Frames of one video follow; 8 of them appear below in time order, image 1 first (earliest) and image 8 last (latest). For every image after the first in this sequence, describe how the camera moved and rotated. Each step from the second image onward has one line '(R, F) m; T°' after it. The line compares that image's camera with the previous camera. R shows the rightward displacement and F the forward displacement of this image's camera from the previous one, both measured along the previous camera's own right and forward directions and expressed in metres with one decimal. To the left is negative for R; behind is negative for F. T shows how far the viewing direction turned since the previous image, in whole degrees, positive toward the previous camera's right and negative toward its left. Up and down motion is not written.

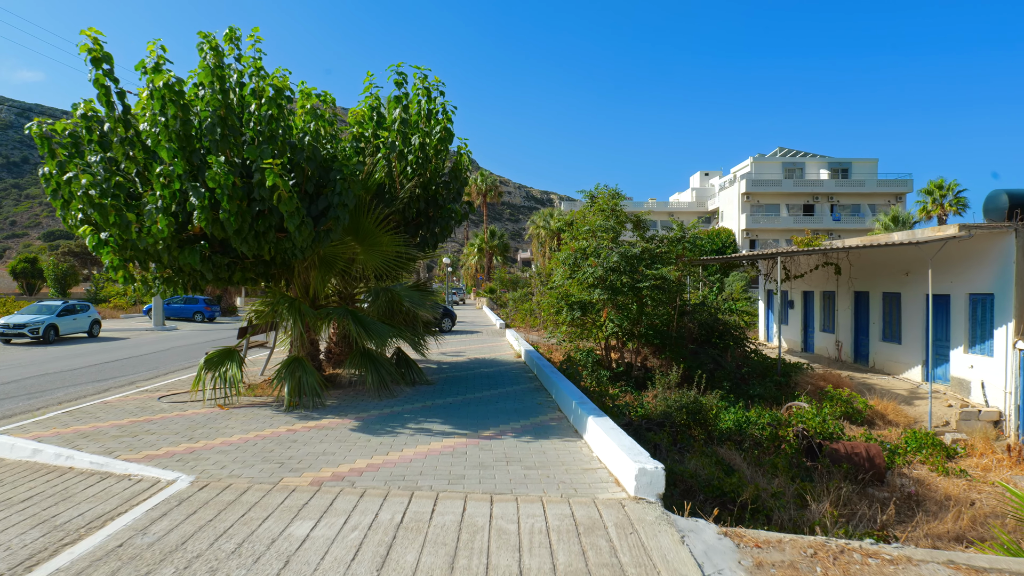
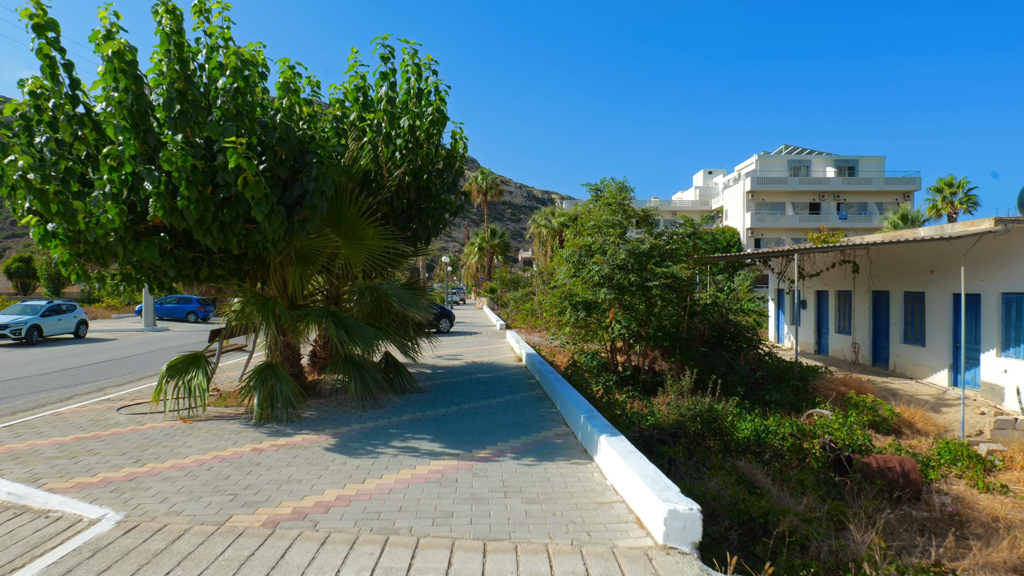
(0.0, +0.8) m; 0°
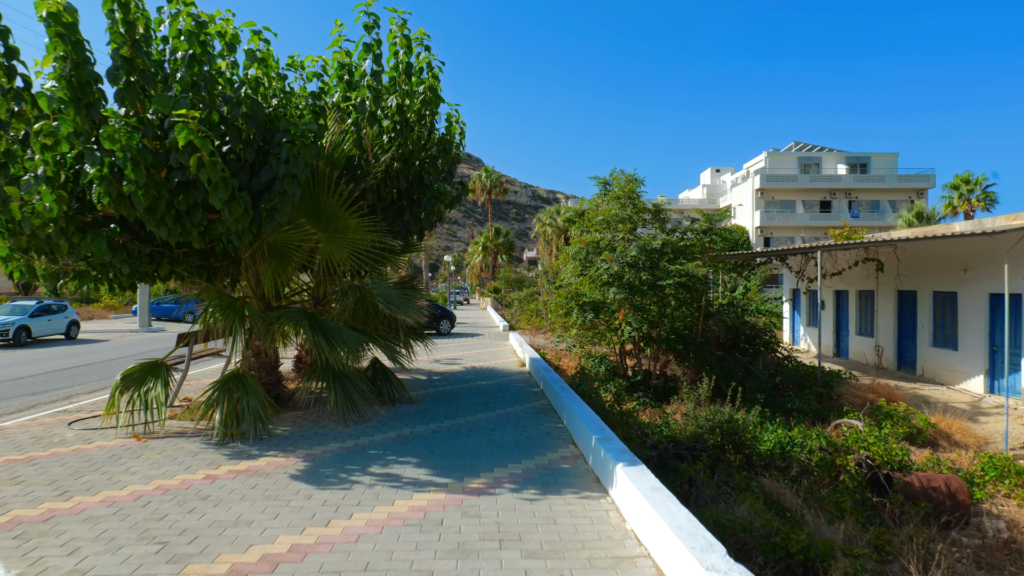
(0.0, +0.8) m; 0°
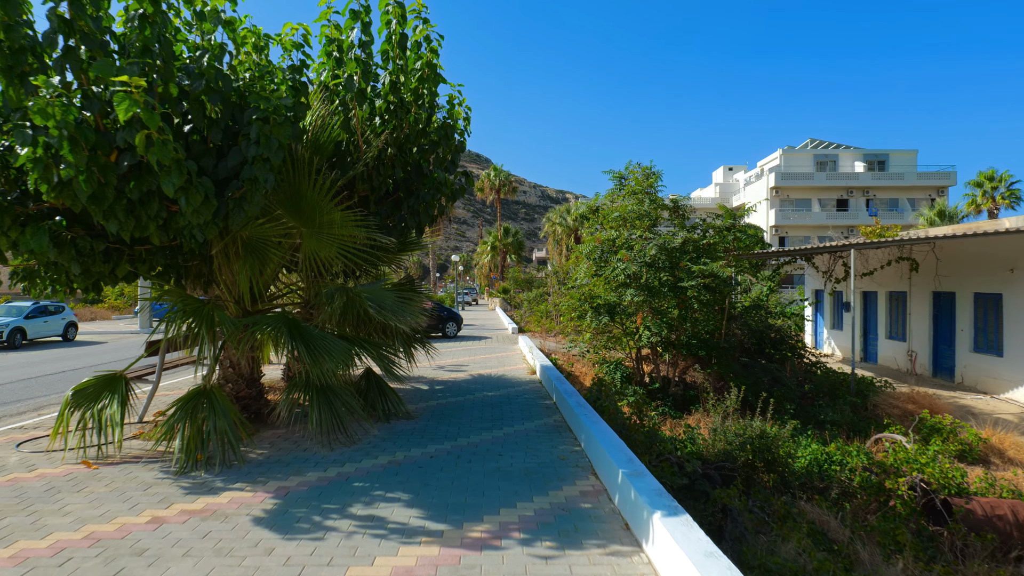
(0.0, +0.8) m; -1°
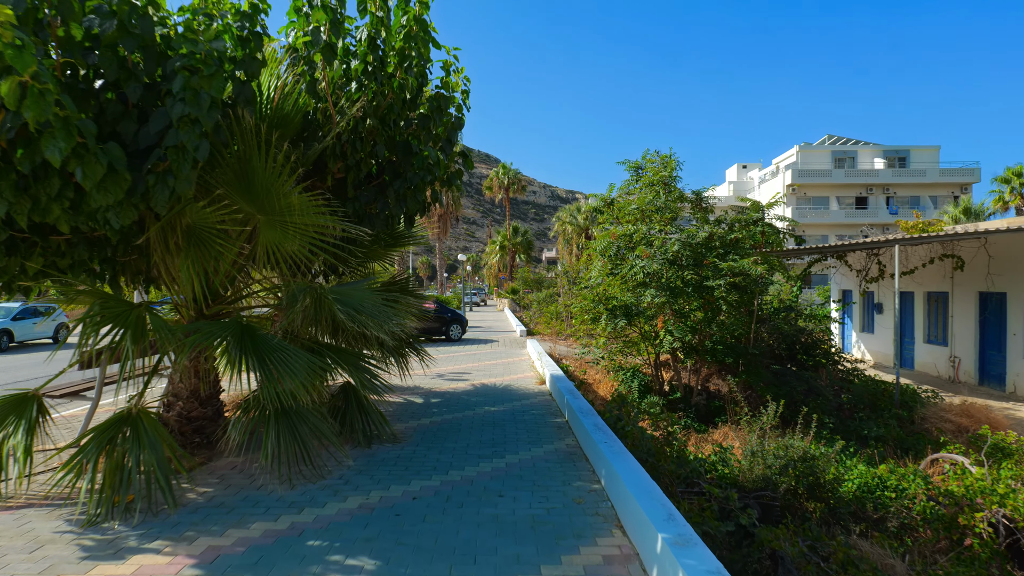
(0.0, +1.0) m; -1°
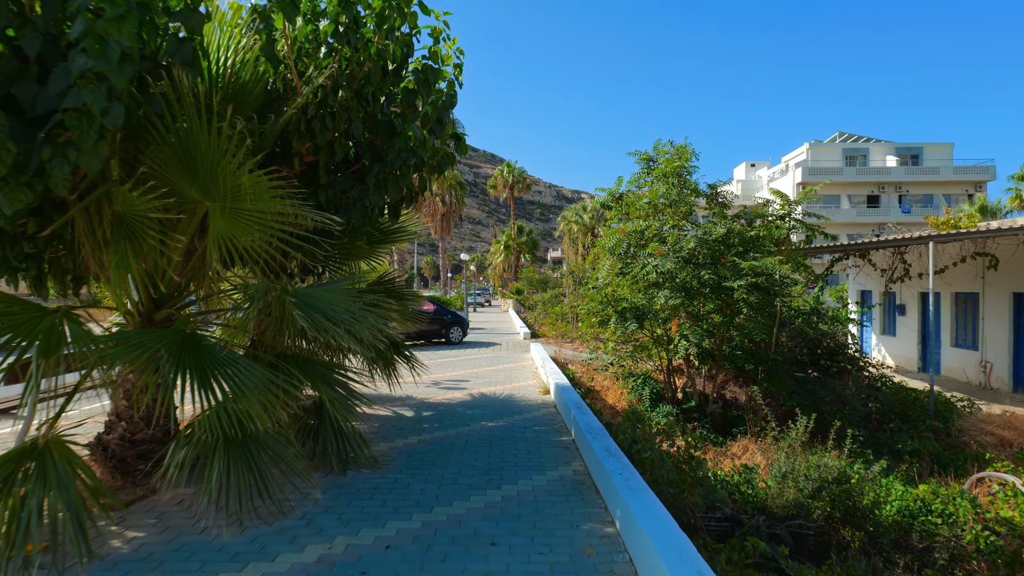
(+0.1, +0.7) m; 0°
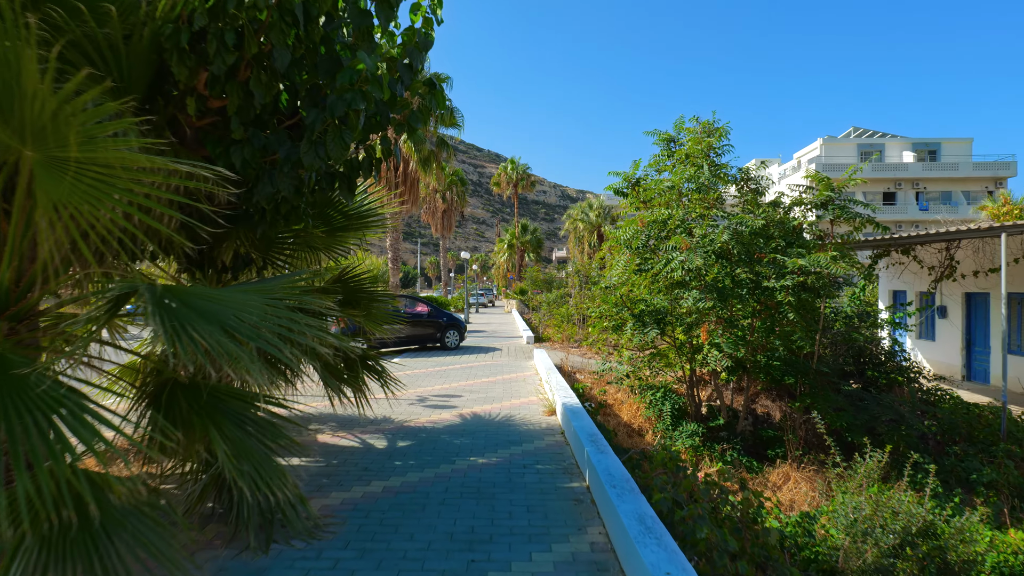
(+0.1, +1.3) m; 0°
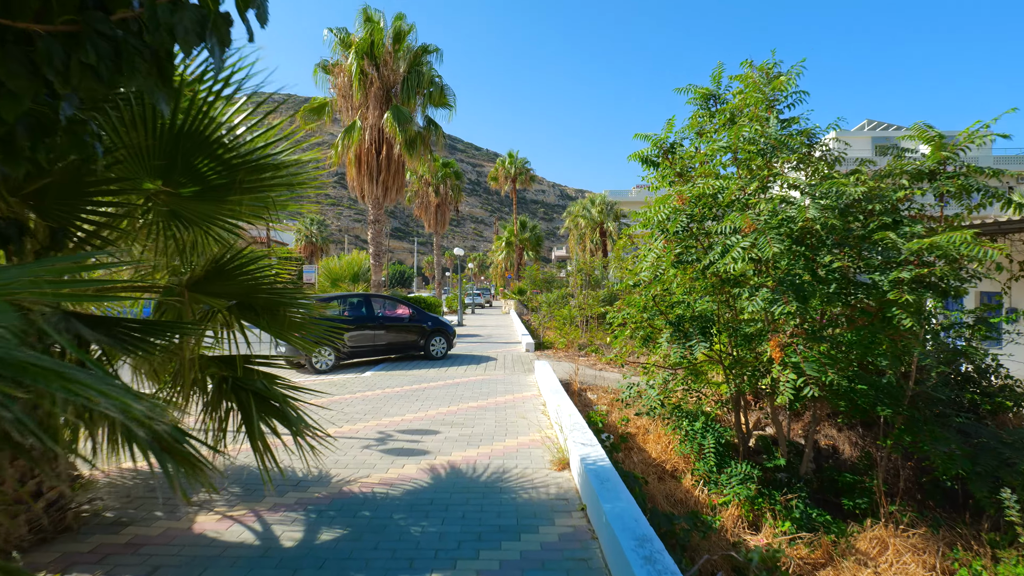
(0.0, +2.0) m; 0°
